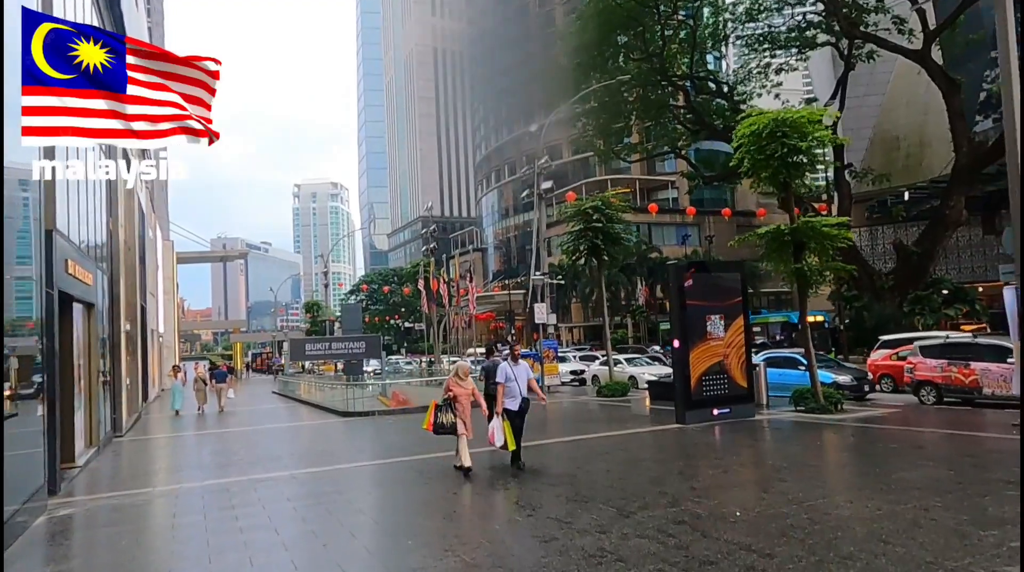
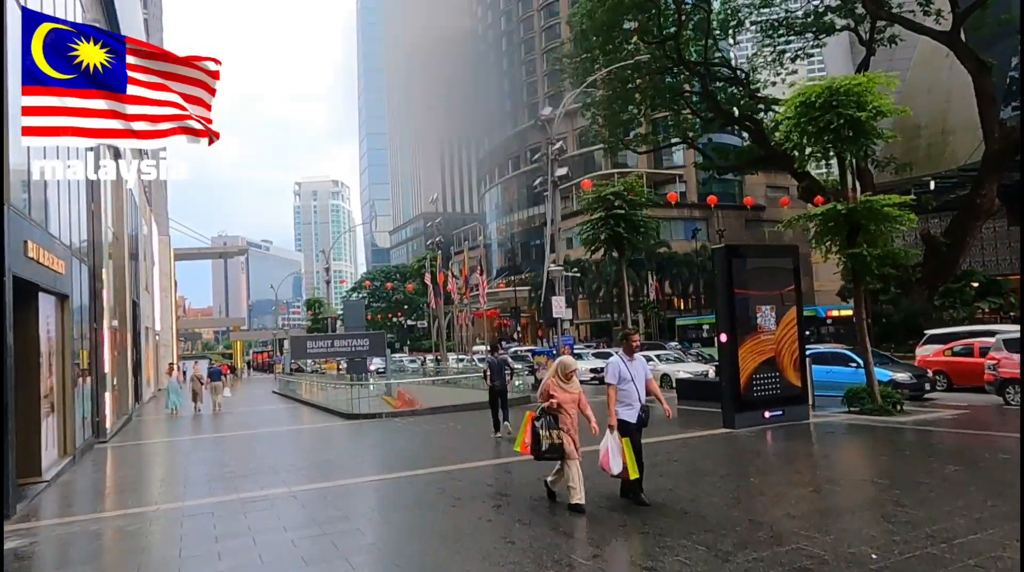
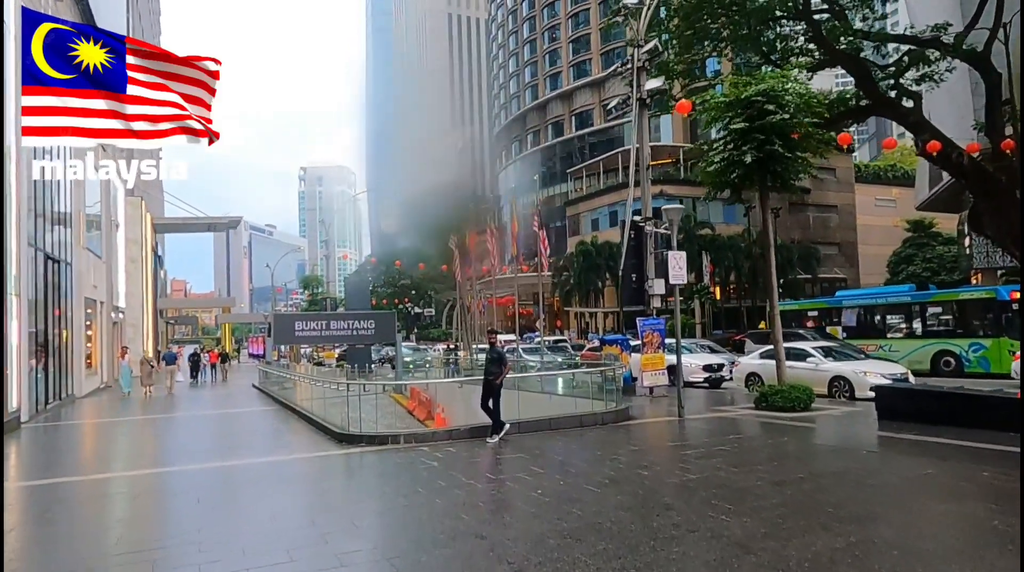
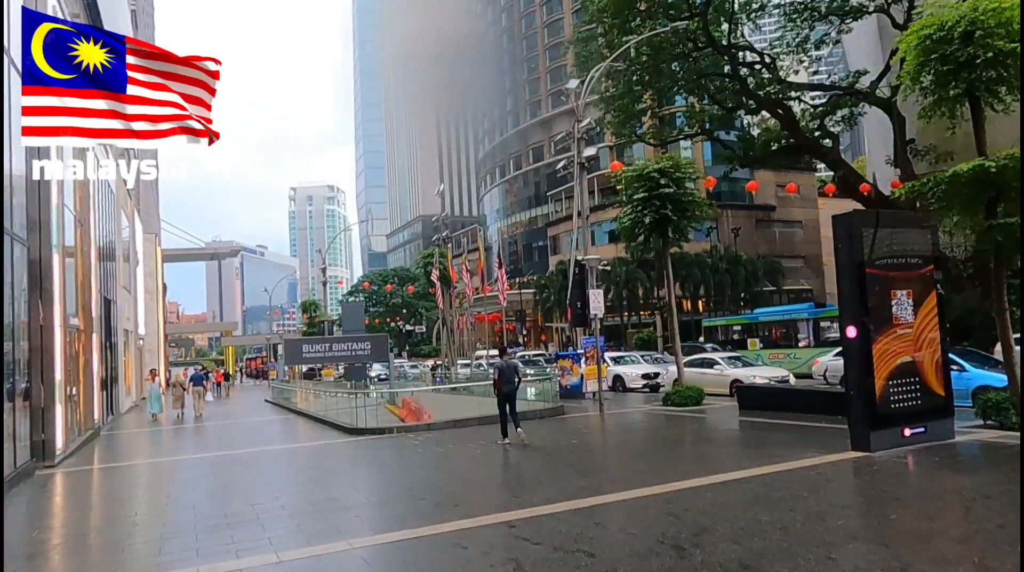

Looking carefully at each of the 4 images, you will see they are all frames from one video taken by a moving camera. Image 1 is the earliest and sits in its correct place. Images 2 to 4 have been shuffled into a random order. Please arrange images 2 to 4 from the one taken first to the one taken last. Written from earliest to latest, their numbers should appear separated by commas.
2, 4, 3
